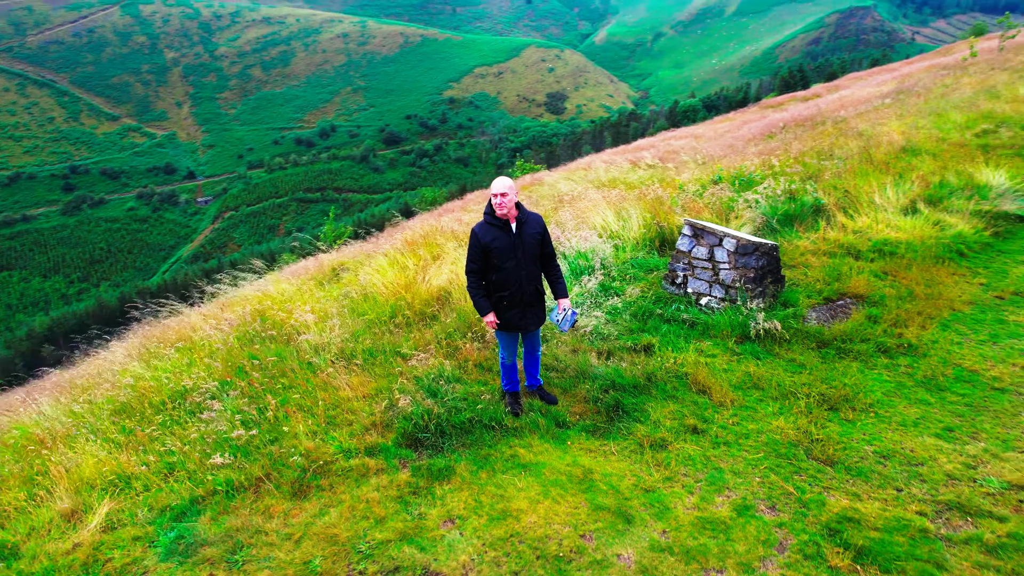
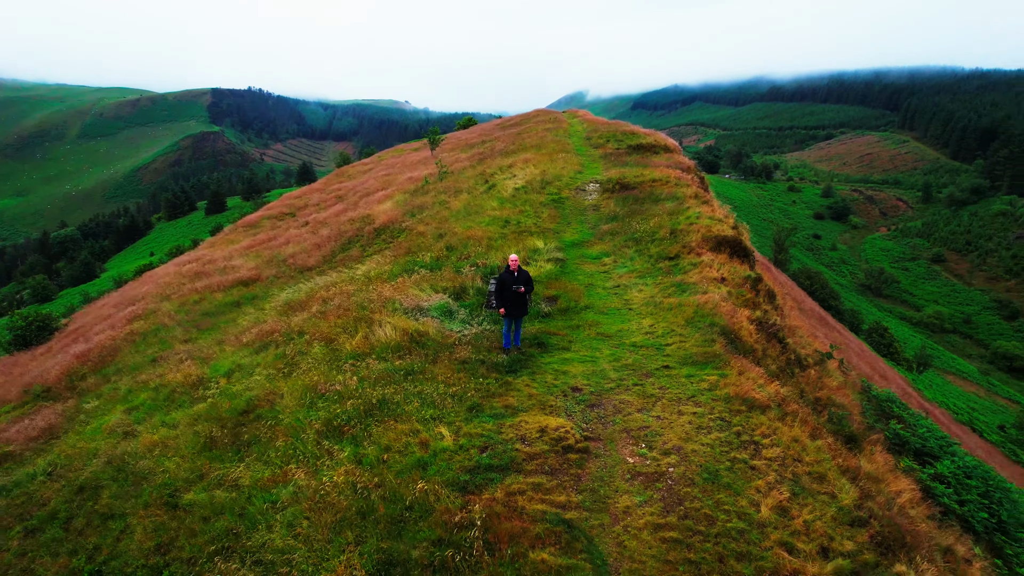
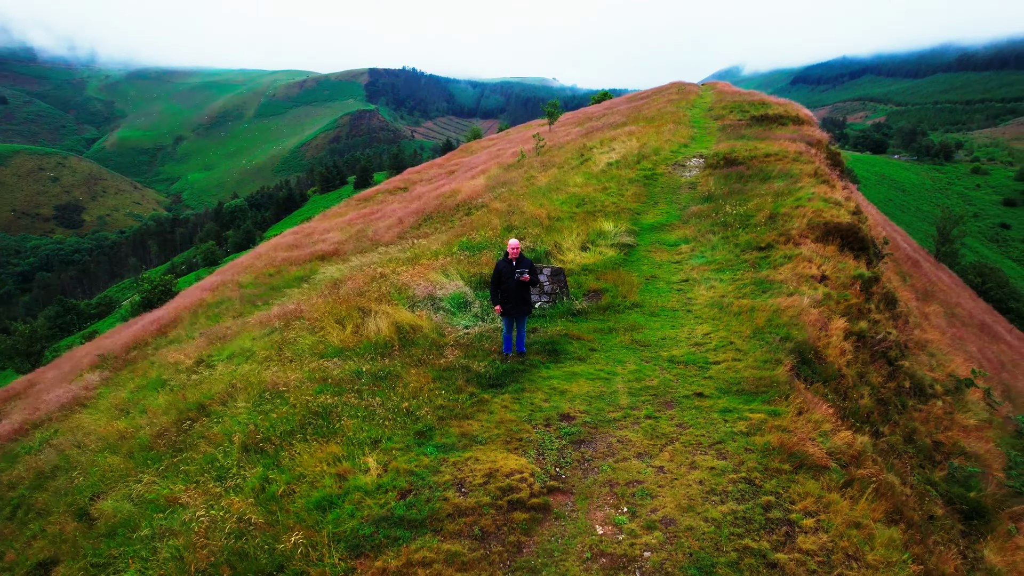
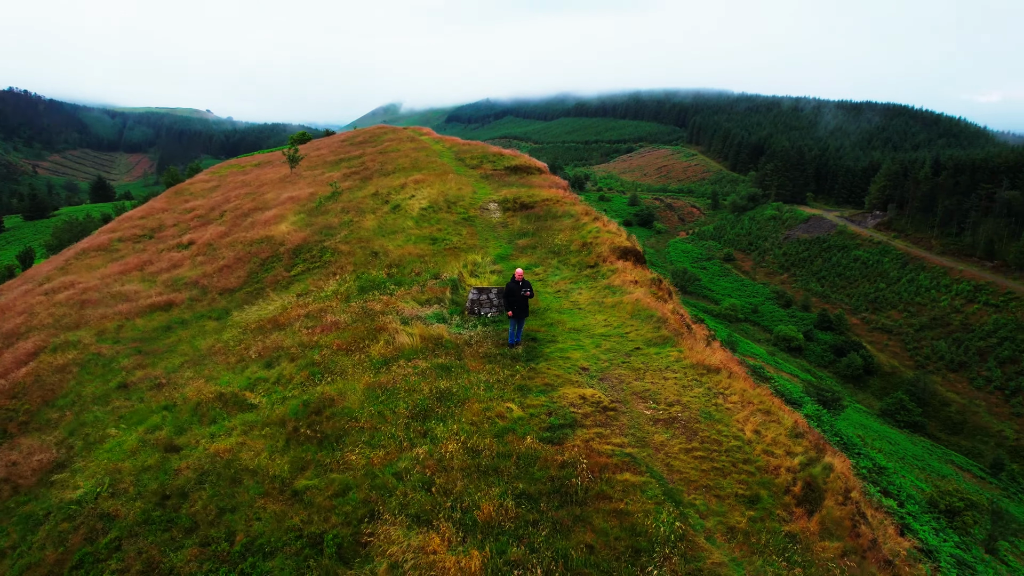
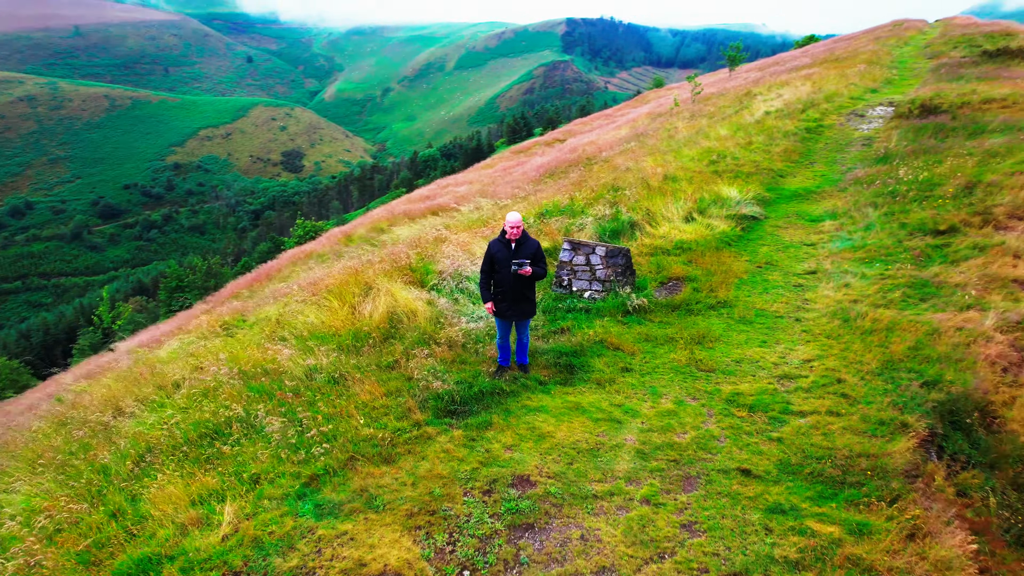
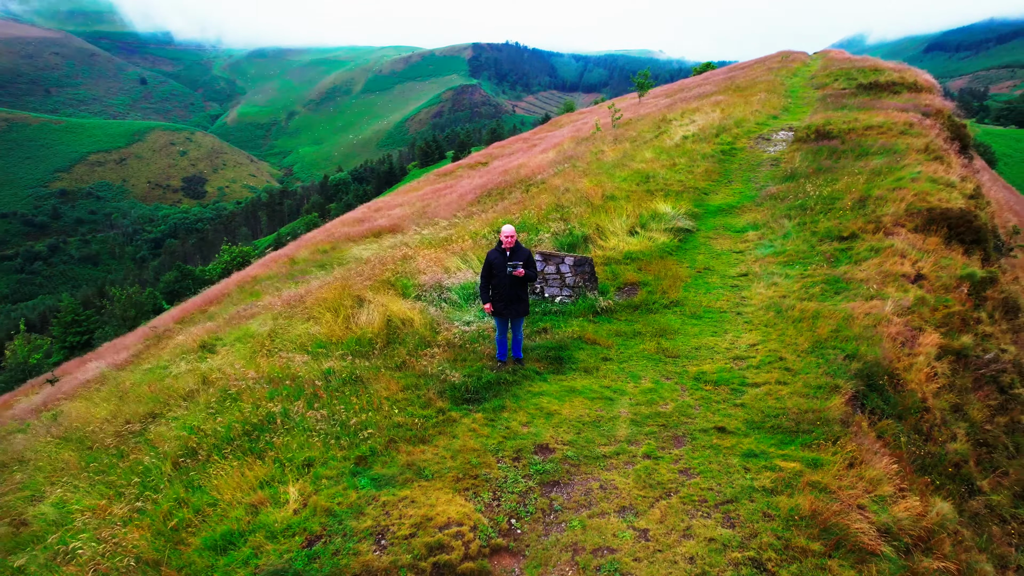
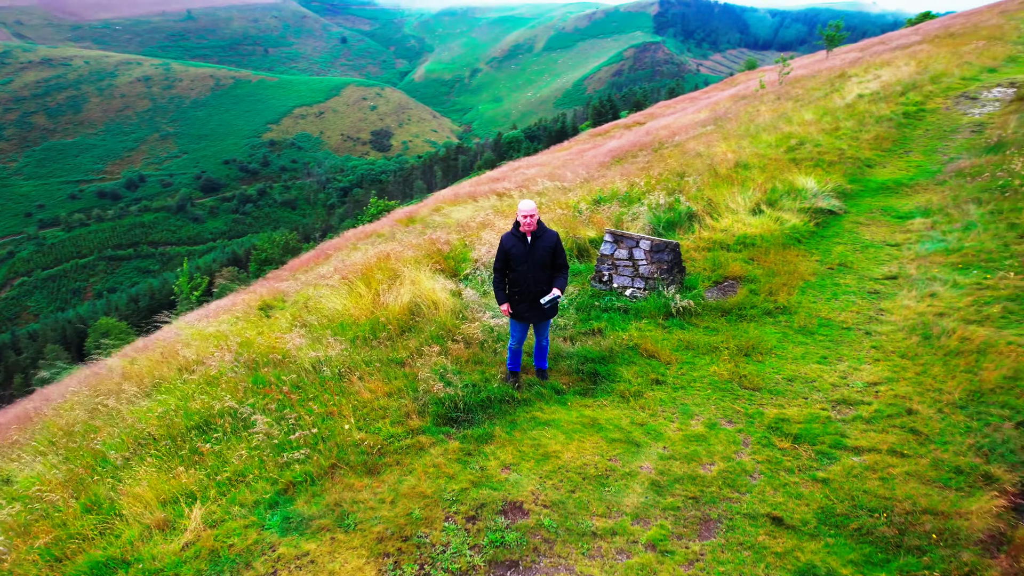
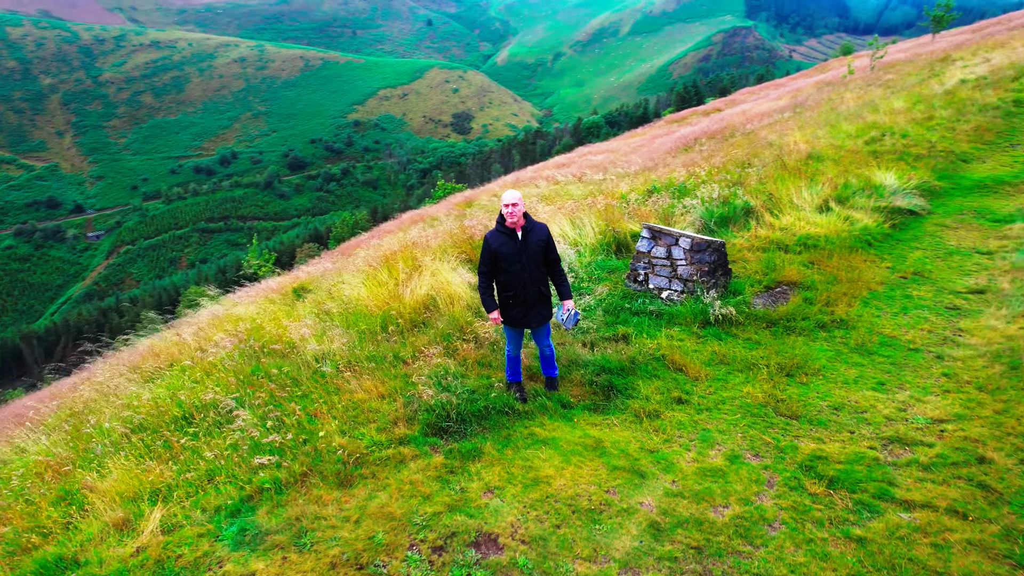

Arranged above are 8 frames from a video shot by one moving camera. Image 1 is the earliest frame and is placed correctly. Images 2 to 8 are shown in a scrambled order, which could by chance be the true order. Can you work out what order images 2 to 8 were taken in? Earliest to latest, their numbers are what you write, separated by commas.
8, 7, 5, 6, 3, 2, 4
